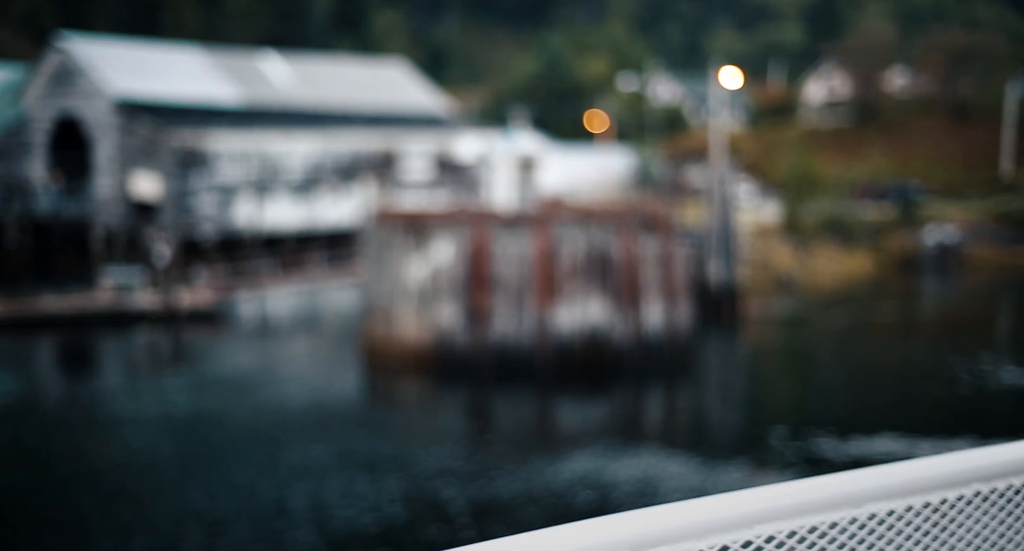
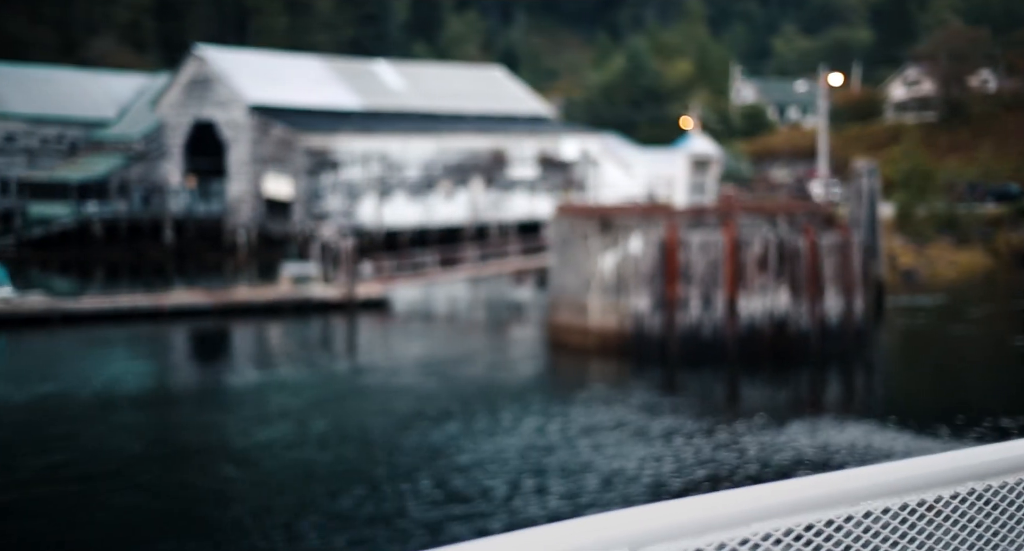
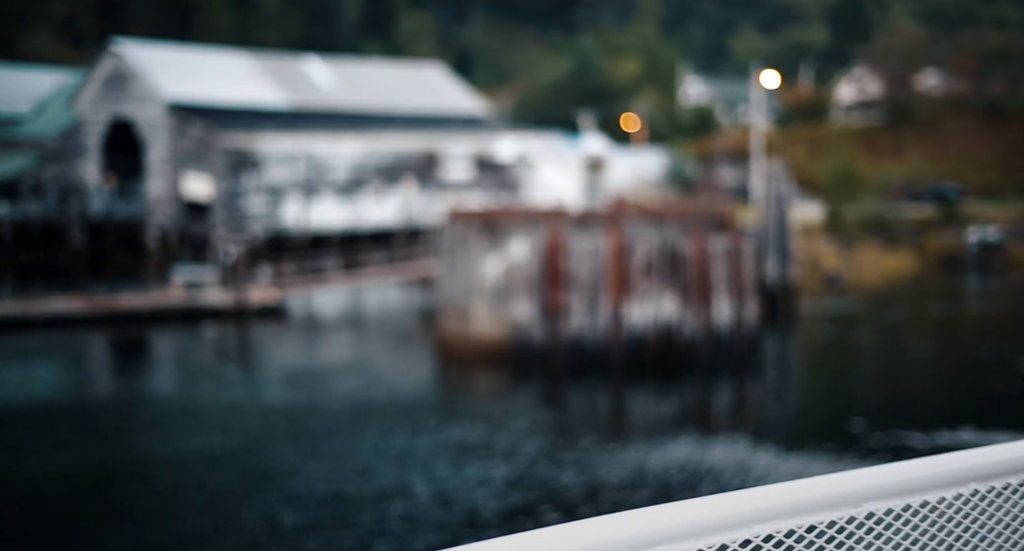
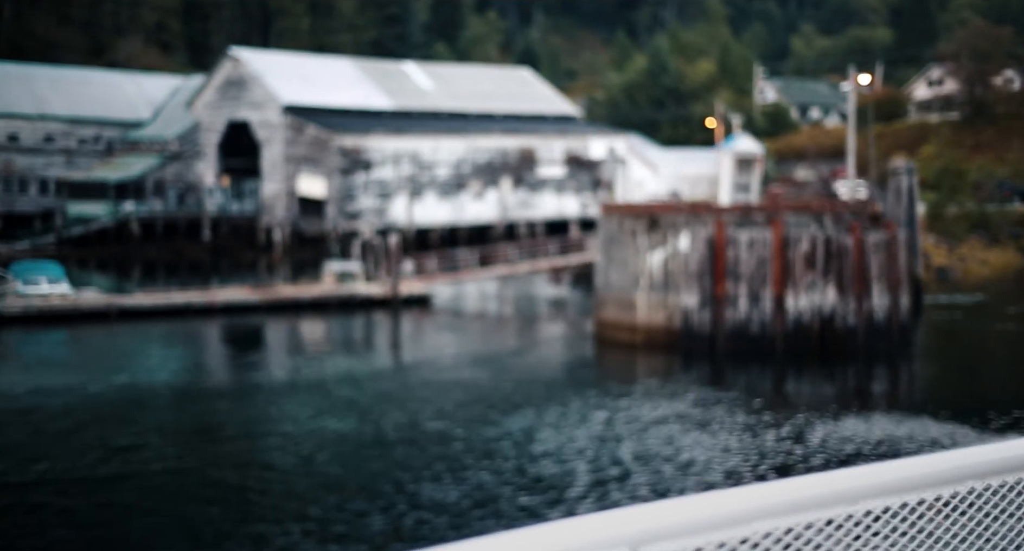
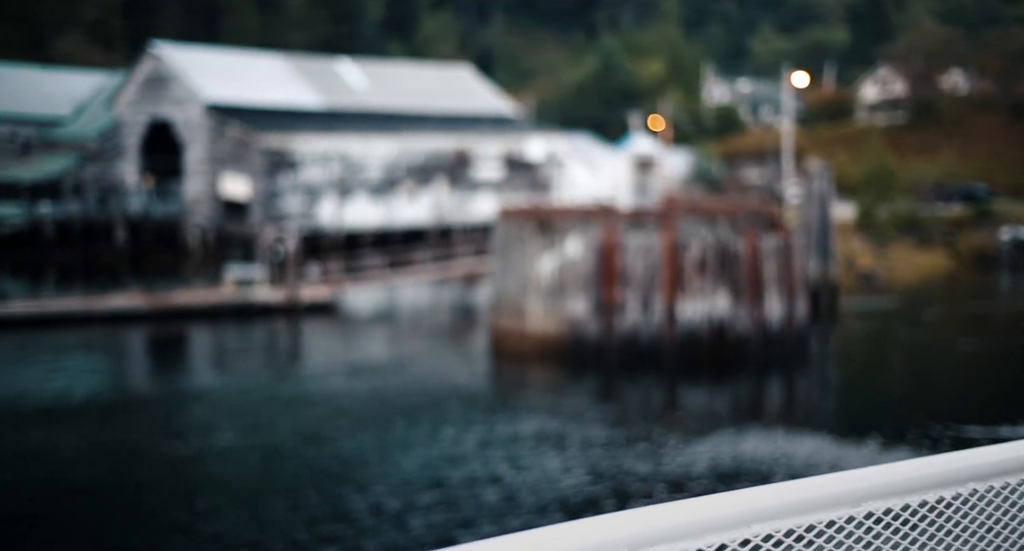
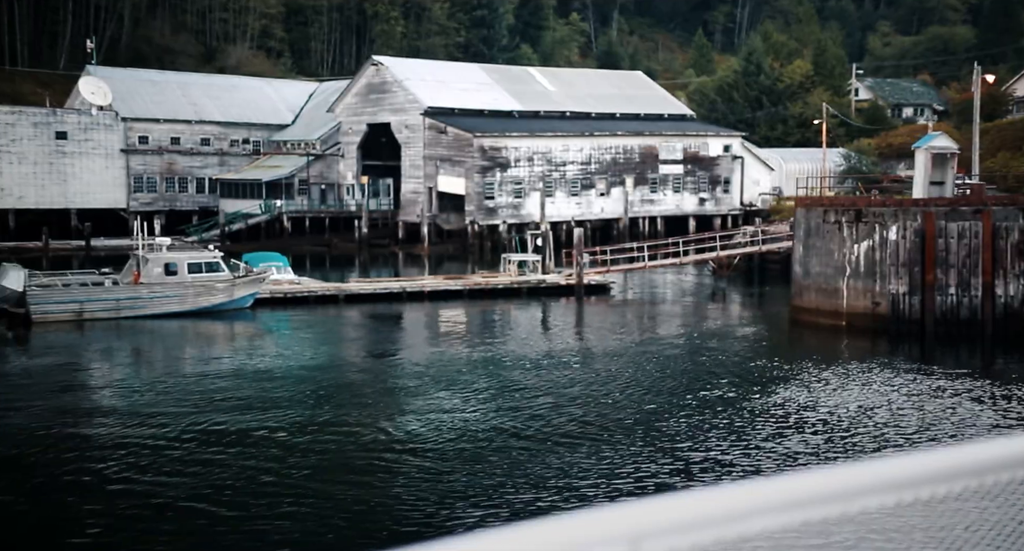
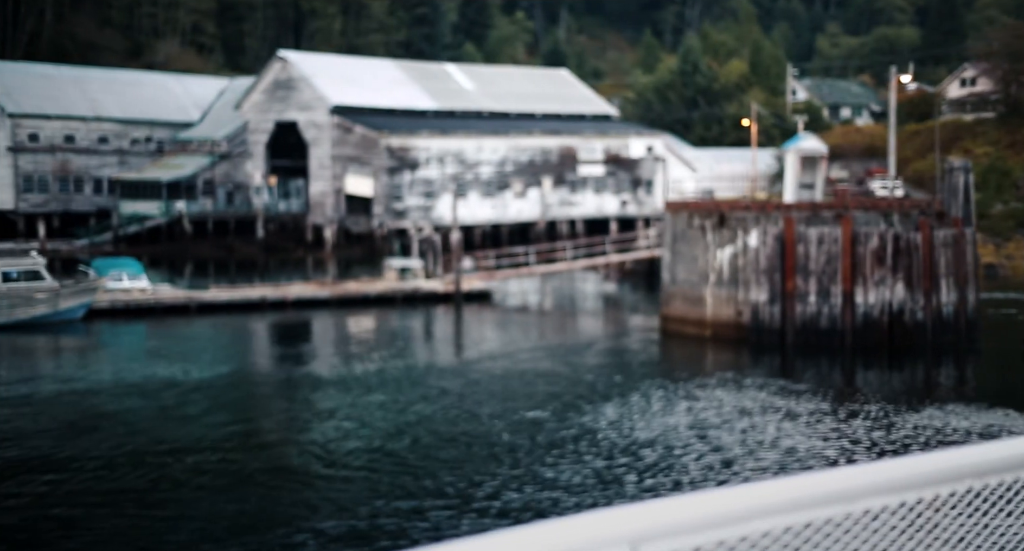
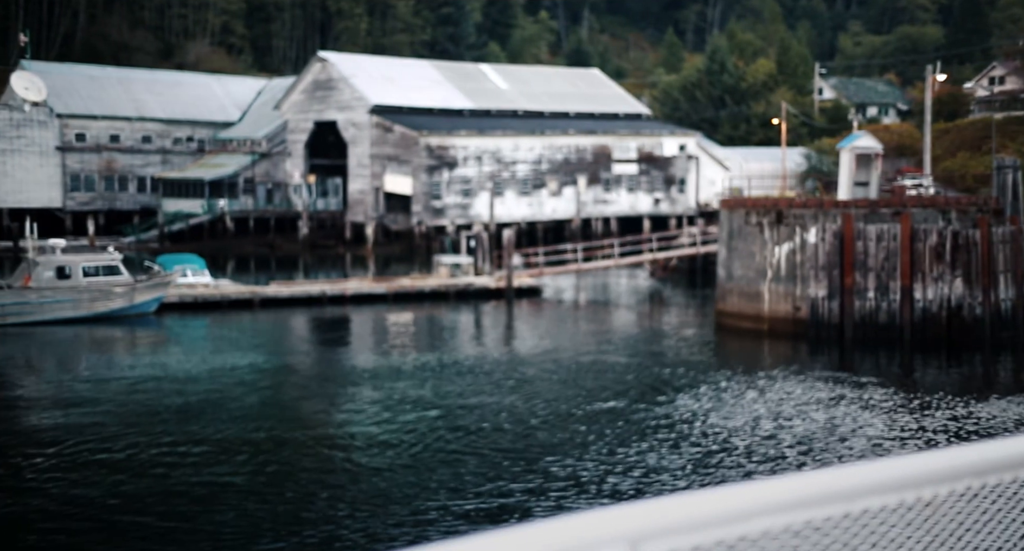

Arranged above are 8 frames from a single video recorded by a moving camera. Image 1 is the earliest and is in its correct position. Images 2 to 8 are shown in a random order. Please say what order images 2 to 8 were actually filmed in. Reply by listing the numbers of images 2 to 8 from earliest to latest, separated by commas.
3, 5, 2, 4, 7, 8, 6
